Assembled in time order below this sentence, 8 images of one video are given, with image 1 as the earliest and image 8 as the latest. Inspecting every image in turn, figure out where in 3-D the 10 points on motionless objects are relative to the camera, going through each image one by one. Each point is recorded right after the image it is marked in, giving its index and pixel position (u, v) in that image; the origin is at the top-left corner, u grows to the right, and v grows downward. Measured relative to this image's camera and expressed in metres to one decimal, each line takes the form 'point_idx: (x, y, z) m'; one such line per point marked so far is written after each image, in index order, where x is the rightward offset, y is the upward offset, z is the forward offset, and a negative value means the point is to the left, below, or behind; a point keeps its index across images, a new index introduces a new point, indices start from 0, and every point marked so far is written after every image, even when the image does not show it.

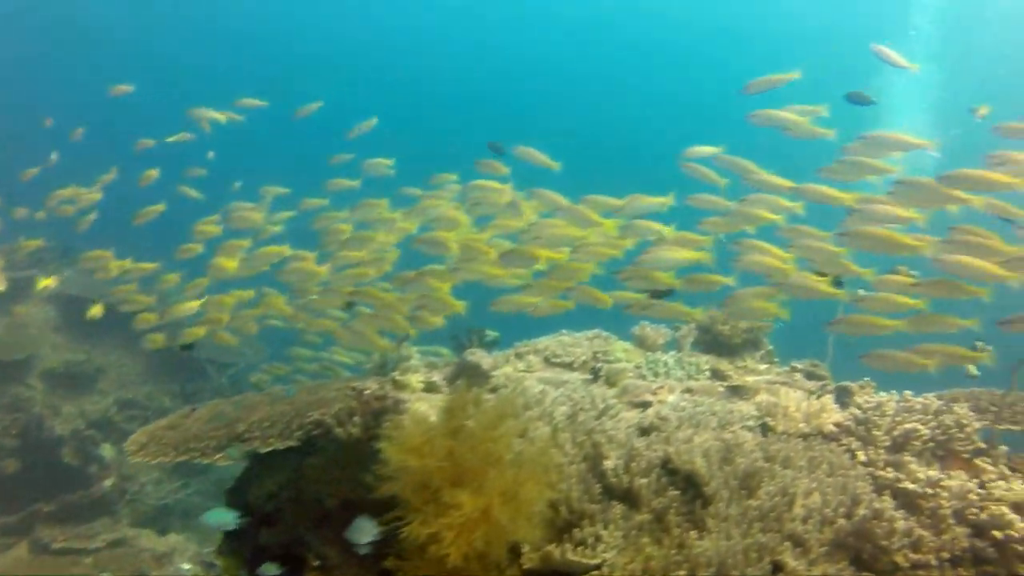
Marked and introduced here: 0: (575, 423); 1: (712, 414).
0: (+0.4, -0.8, +4.4) m
1: (+1.2, -0.8, +4.5) m
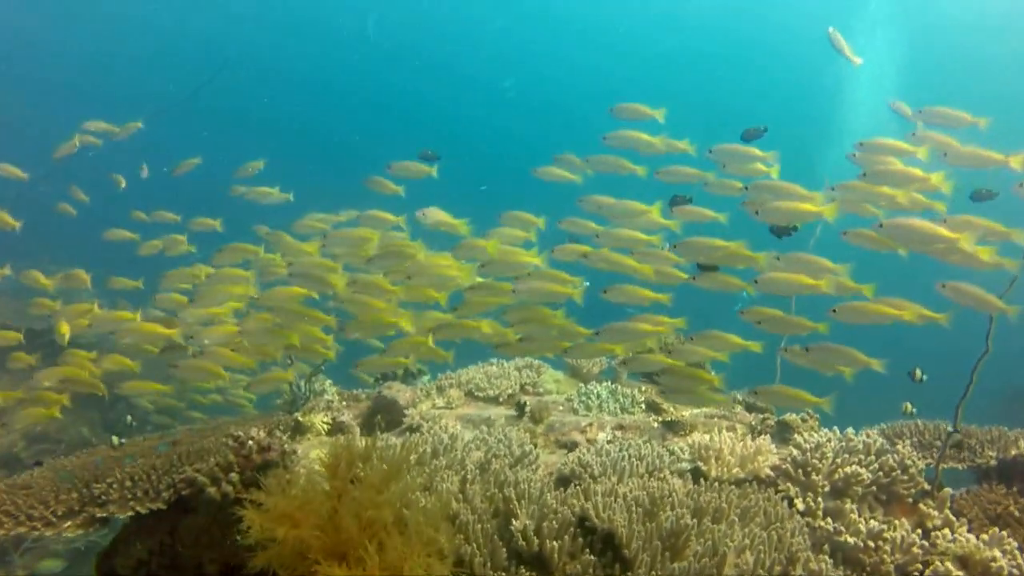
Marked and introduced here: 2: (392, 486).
0: (-0.1, -1.0, +3.9) m
1: (+0.7, -1.0, +4.1) m
2: (-0.5, -0.9, +3.4) m
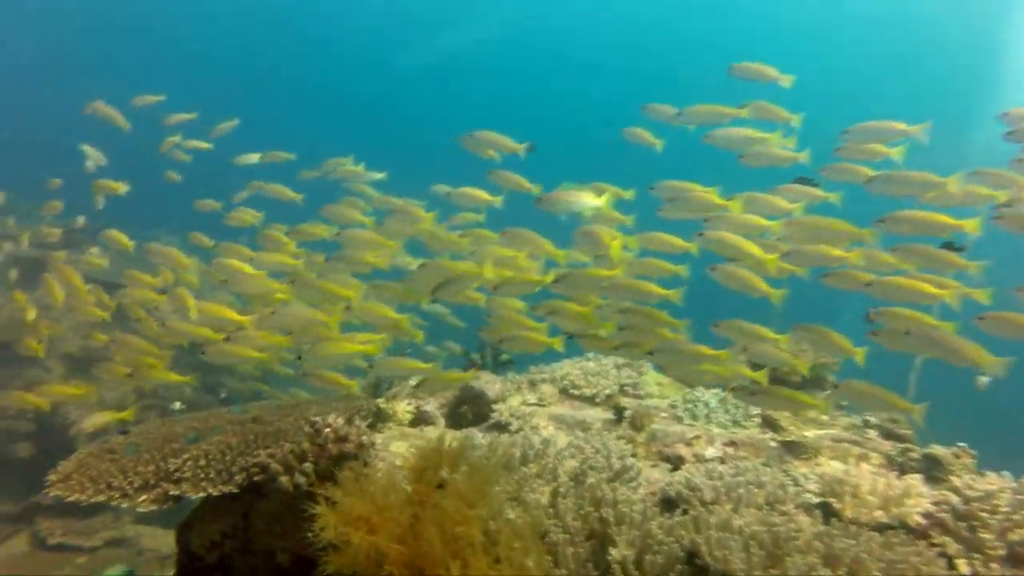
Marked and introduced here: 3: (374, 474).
0: (+0.3, -1.0, +3.5) m
1: (+1.2, -1.0, +3.6) m
2: (-0.1, -0.9, +3.0) m
3: (-0.6, -0.8, +3.1) m
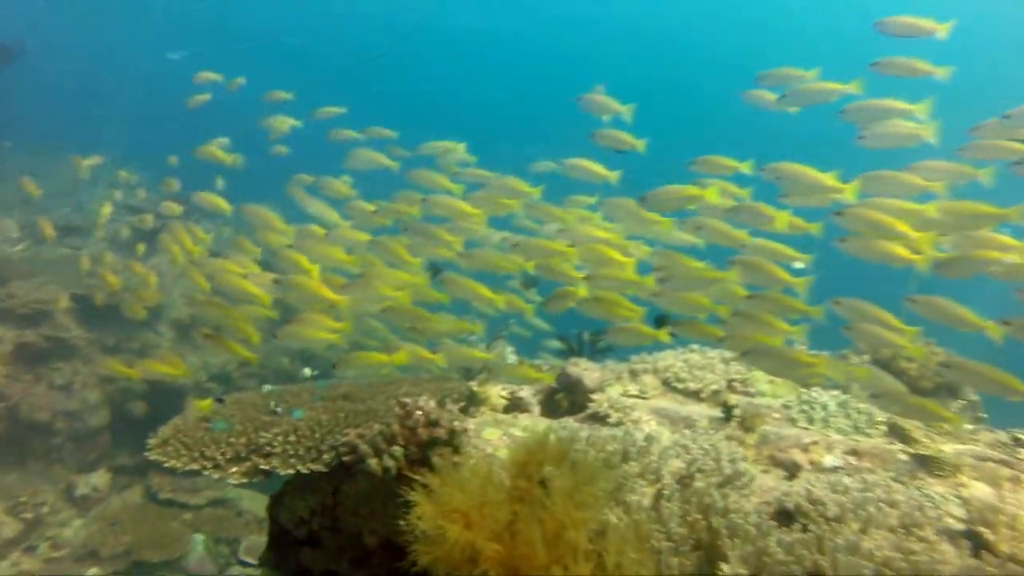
0: (+0.8, -0.9, +3.2) m
1: (+1.6, -0.9, +3.2) m
2: (+0.2, -0.8, +2.7) m
3: (-0.2, -0.7, +3.0) m
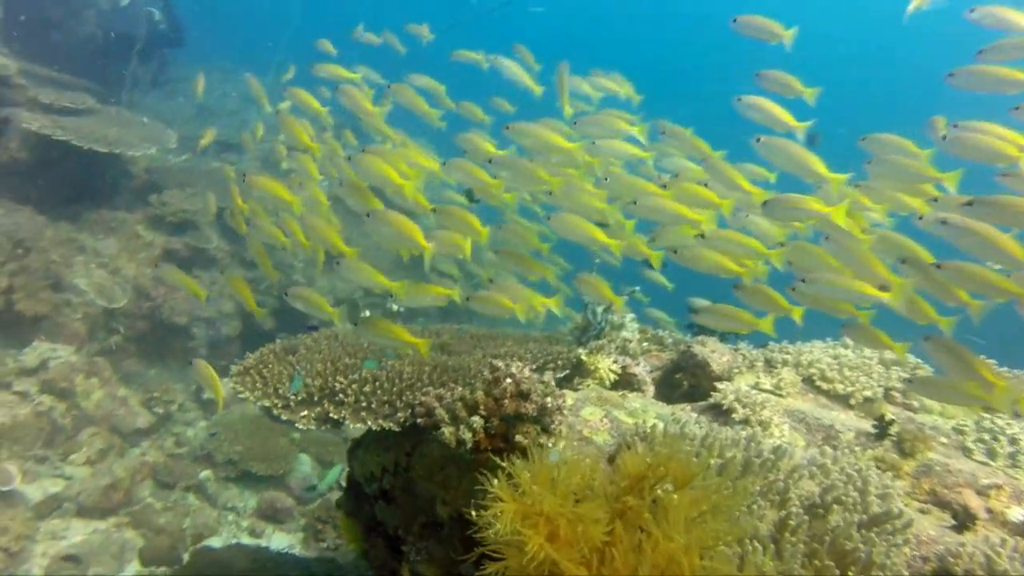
0: (+1.1, -0.8, +2.6) m
1: (+1.9, -1.0, +2.4) m
2: (+0.5, -0.7, +2.2) m
3: (+0.1, -0.6, +2.5) m
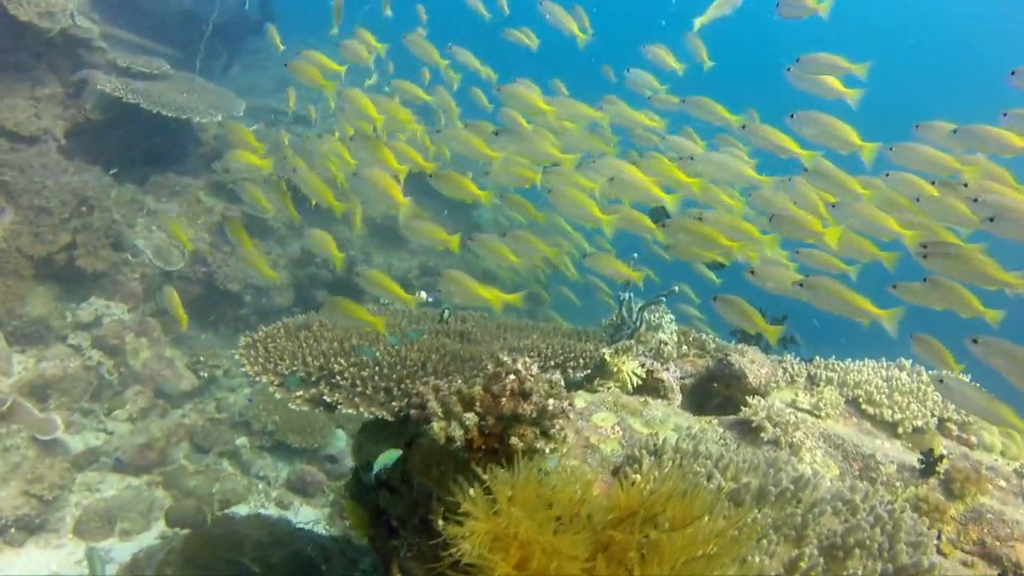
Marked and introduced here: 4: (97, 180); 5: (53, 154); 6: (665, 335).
0: (+1.0, -0.9, +2.3) m
1: (+1.8, -1.1, +2.0) m
2: (+0.4, -0.7, +1.9) m
3: (+0.1, -0.5, +2.3) m
4: (-5.2, +1.4, +9.1) m
5: (-5.6, +1.7, +8.9) m
6: (+1.0, -0.3, +4.9) m
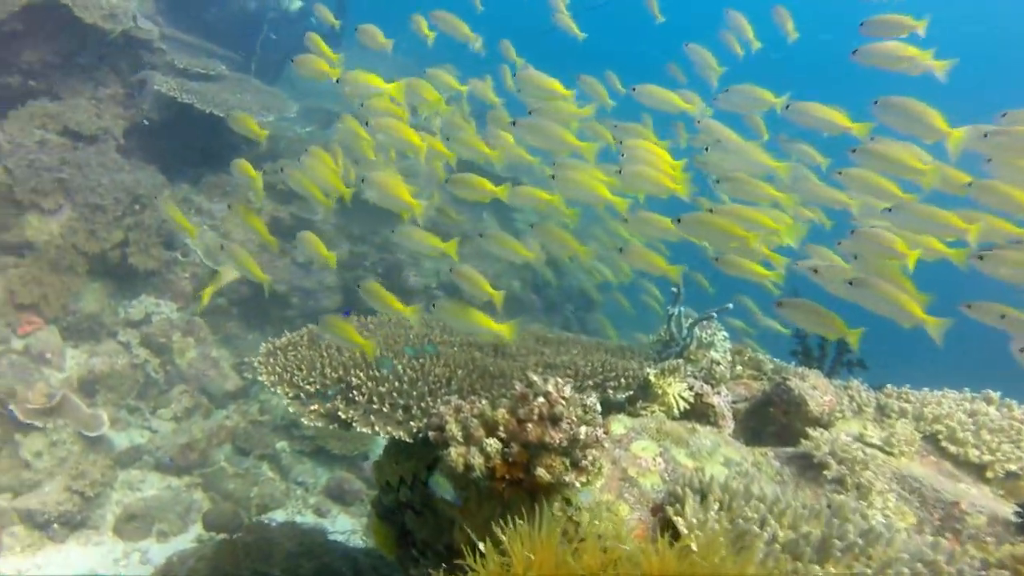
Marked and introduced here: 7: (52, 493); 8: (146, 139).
0: (+1.1, -1.0, +1.9) m
1: (+1.8, -1.2, +1.6) m
2: (+0.4, -0.8, +1.6) m
3: (+0.1, -0.6, +2.0) m
4: (-4.6, +1.4, +9.2) m
5: (-5.0, +1.7, +9.1) m
6: (+1.3, -0.4, +4.5) m
7: (-3.7, -1.6, +5.8) m
8: (-4.9, +2.0, +9.7) m
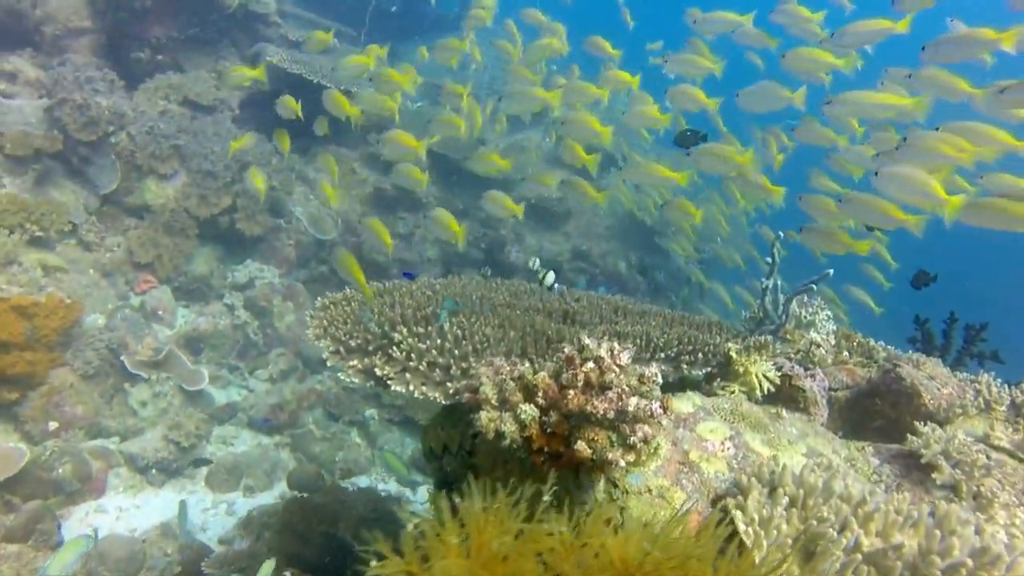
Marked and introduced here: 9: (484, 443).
0: (+1.1, -0.8, +1.5) m
1: (+1.8, -1.1, +1.0) m
2: (+0.4, -0.6, +1.3) m
3: (+0.2, -0.4, +1.7) m
4: (-3.3, +1.8, +9.5) m
5: (-3.7, +2.2, +9.4) m
6: (+1.7, -0.3, +4.0) m
7: (-3.0, -1.3, +6.1) m
8: (-3.5, +2.5, +10.1) m
9: (-0.1, -0.5, +2.3) m
